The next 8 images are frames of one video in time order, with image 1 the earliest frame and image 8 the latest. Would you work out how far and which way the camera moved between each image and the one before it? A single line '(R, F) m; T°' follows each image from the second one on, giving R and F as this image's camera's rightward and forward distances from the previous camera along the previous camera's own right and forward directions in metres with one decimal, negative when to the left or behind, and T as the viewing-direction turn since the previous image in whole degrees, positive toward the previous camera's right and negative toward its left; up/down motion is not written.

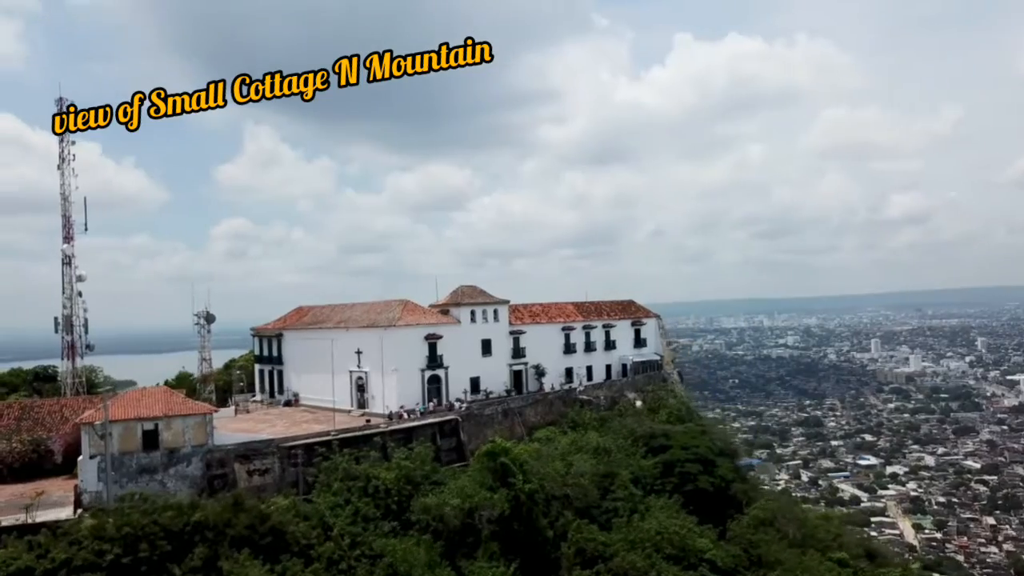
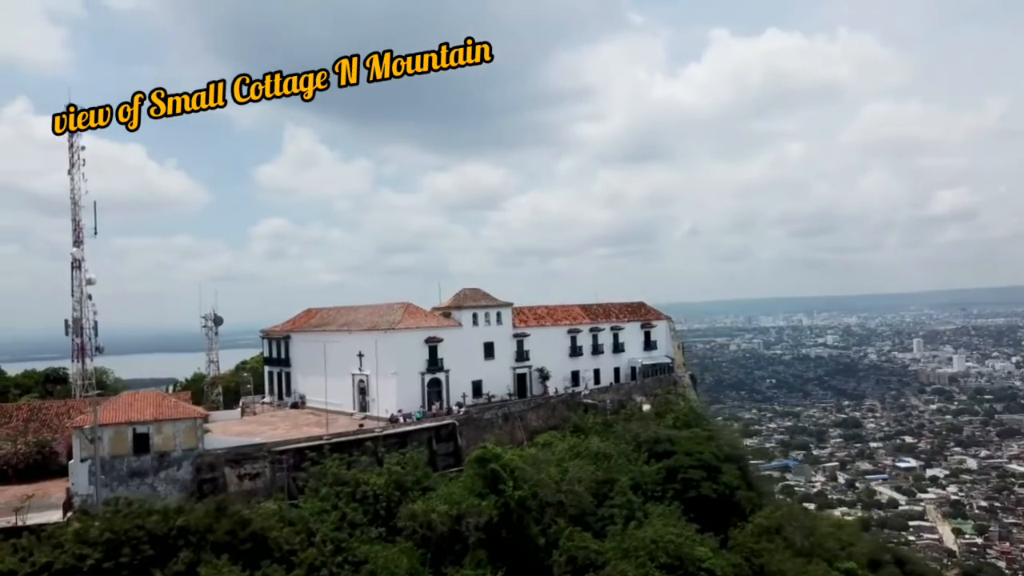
(+1.1, +0.3) m; -2°
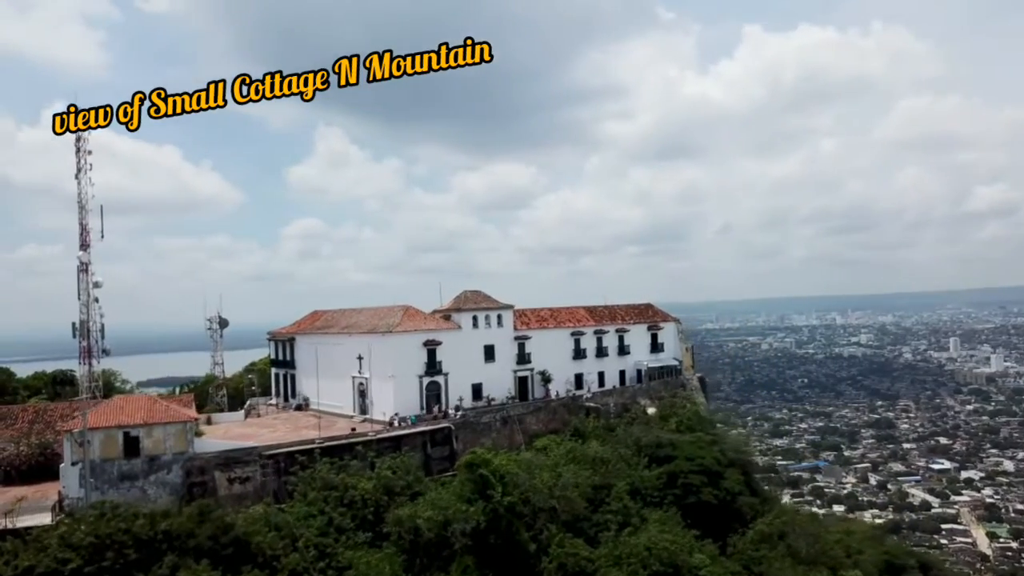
(+1.0, +0.2) m; -2°
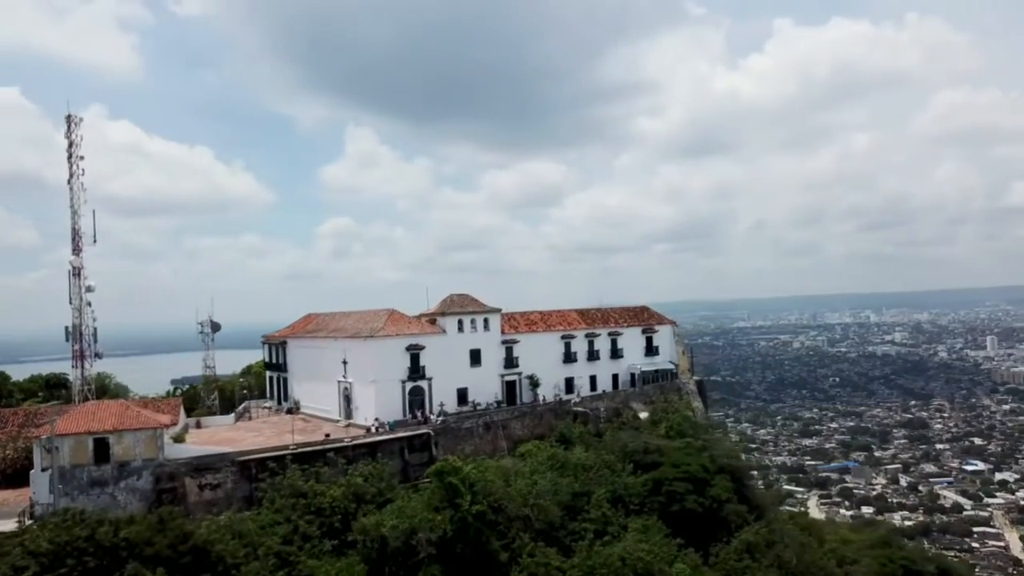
(+1.5, +0.3) m; -2°
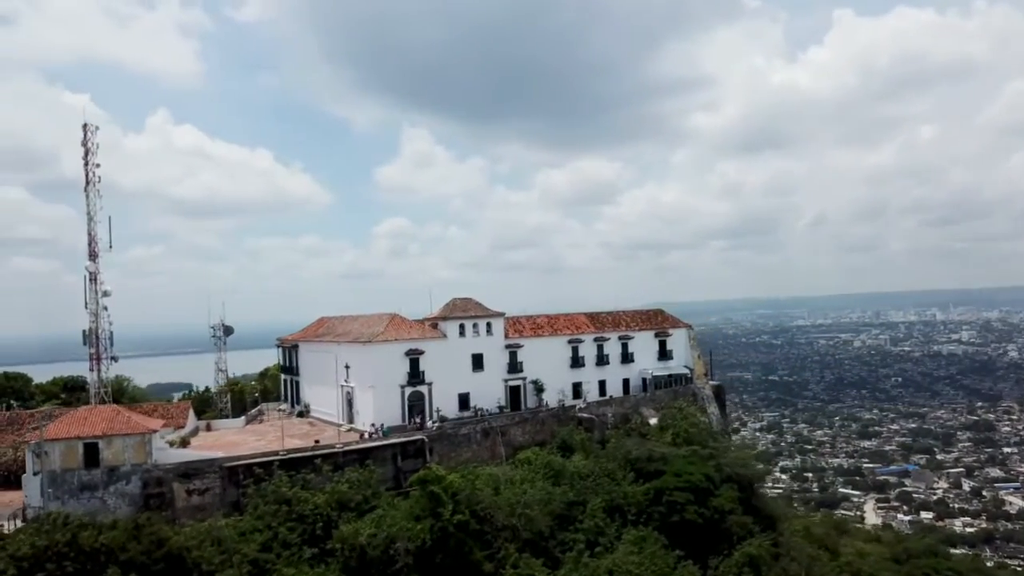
(+1.8, +0.4) m; -4°
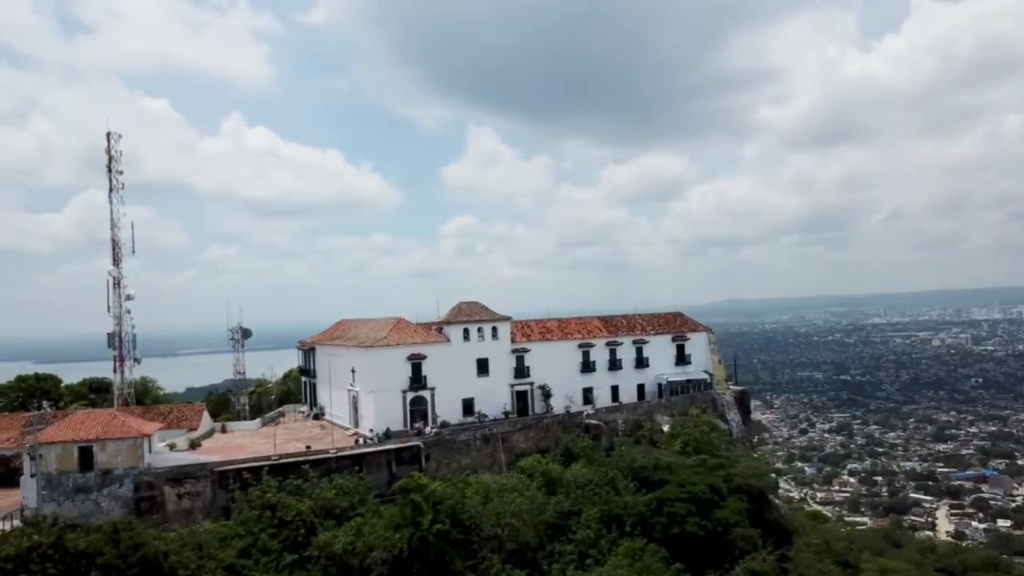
(+2.0, +0.5) m; -5°
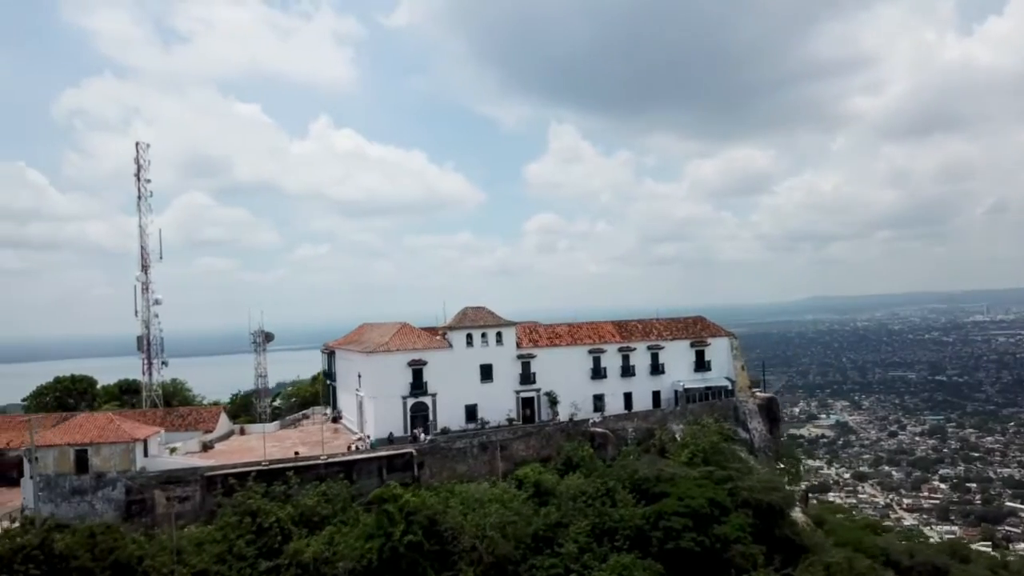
(+2.6, +0.6) m; -6°
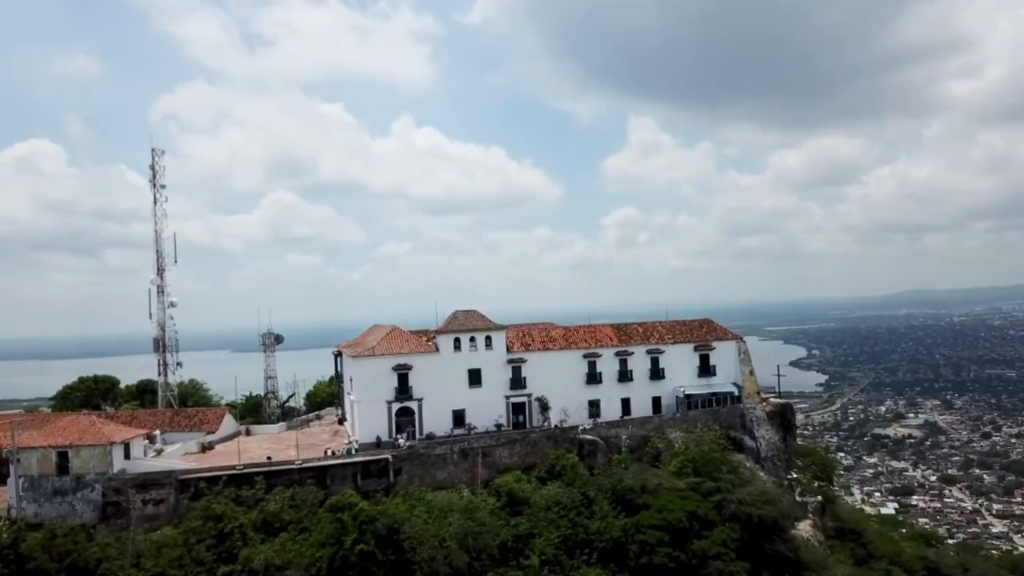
(+3.0, +0.7) m; -6°
